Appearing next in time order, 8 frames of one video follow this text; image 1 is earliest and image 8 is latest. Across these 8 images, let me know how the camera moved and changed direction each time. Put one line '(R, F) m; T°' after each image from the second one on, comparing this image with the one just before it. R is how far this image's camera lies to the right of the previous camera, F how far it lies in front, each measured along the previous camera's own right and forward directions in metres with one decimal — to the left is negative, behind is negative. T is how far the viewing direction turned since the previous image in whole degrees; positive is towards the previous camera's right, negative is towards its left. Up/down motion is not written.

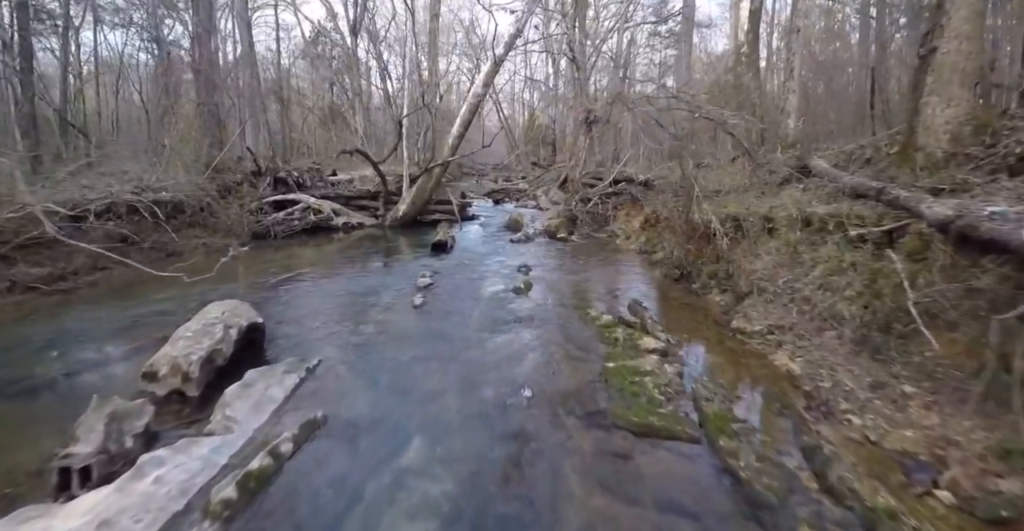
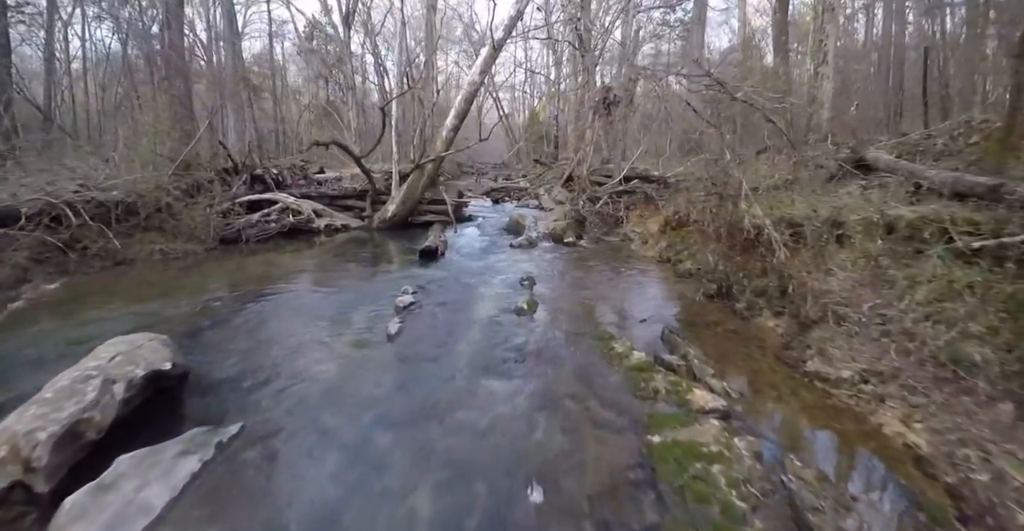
(0.0, +1.3) m; 0°
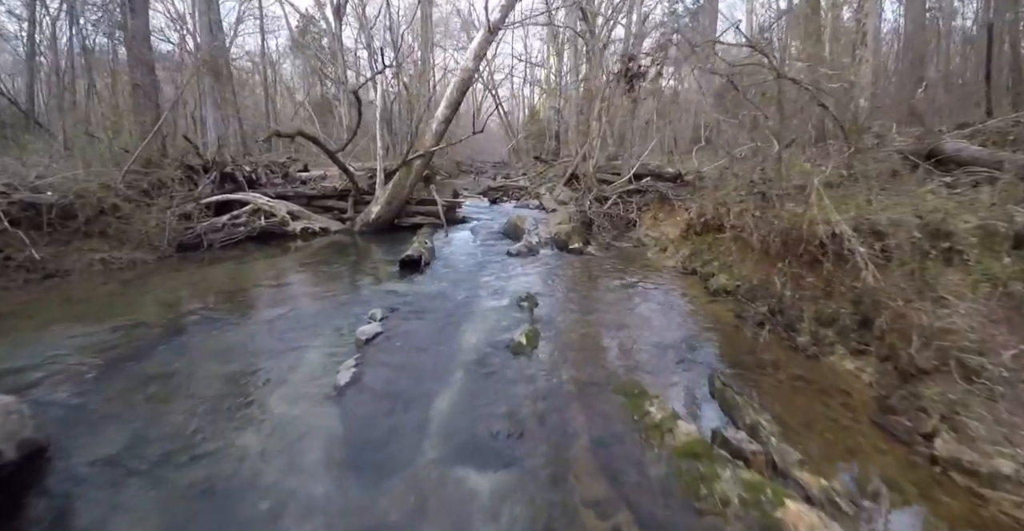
(+0.1, +1.3) m; 0°
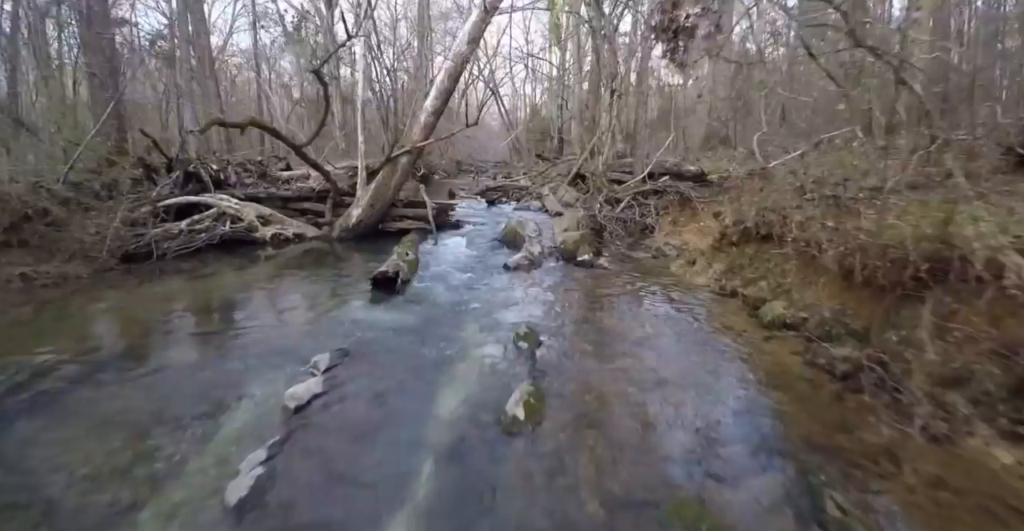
(+0.1, +1.3) m; 0°
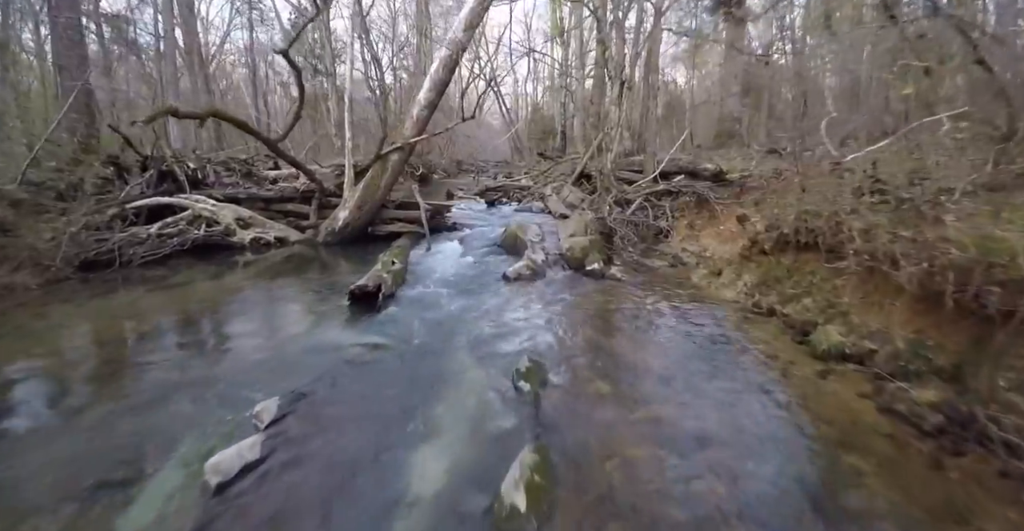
(0.0, +0.8) m; 0°
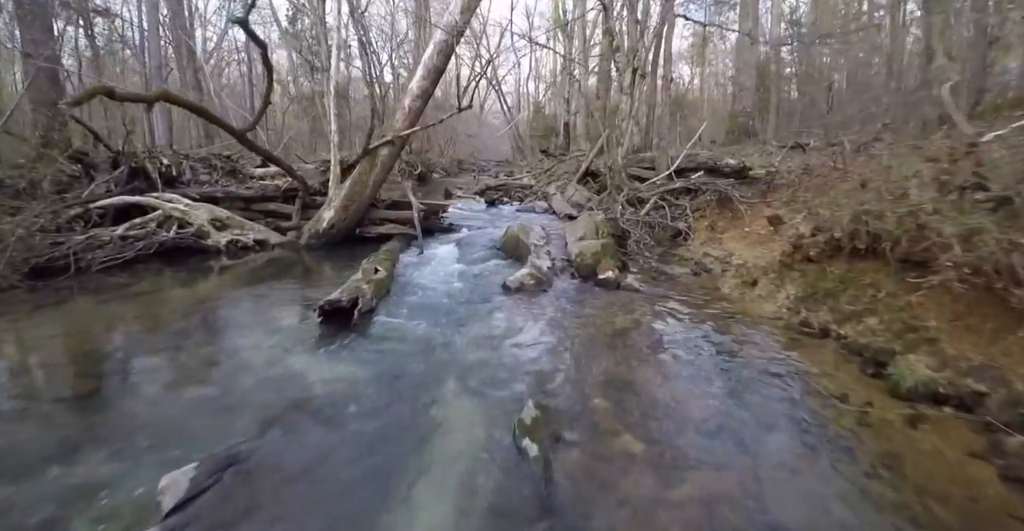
(0.0, +0.8) m; 0°
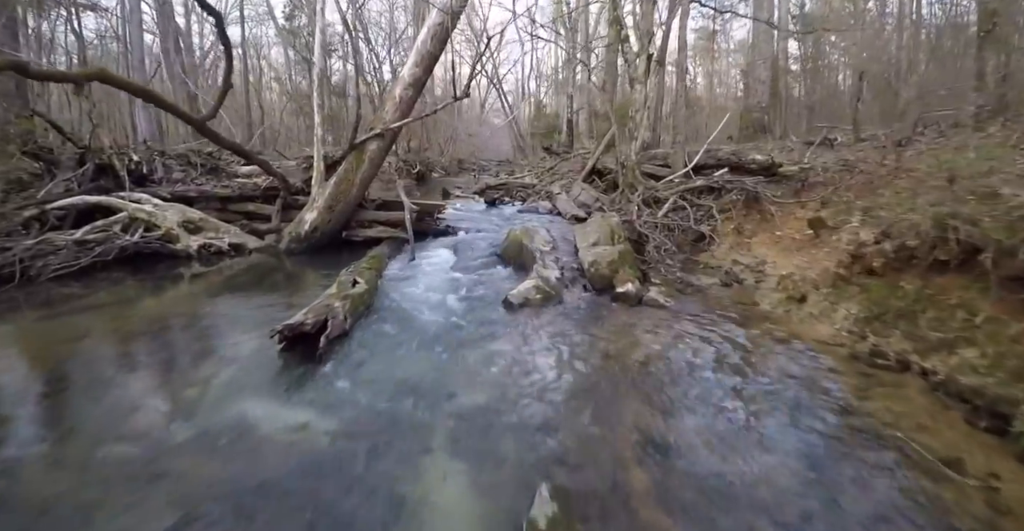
(0.0, +0.7) m; 0°
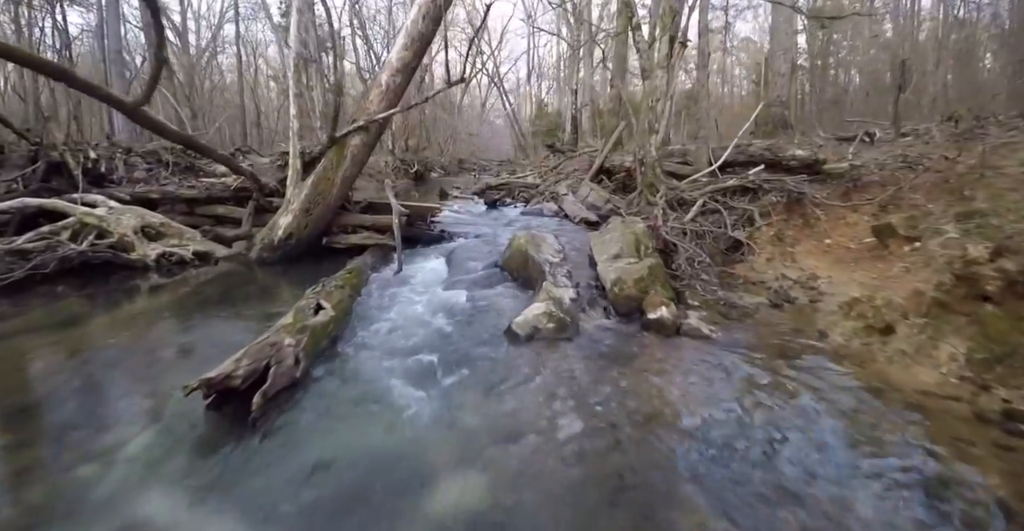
(0.0, +0.9) m; 0°
